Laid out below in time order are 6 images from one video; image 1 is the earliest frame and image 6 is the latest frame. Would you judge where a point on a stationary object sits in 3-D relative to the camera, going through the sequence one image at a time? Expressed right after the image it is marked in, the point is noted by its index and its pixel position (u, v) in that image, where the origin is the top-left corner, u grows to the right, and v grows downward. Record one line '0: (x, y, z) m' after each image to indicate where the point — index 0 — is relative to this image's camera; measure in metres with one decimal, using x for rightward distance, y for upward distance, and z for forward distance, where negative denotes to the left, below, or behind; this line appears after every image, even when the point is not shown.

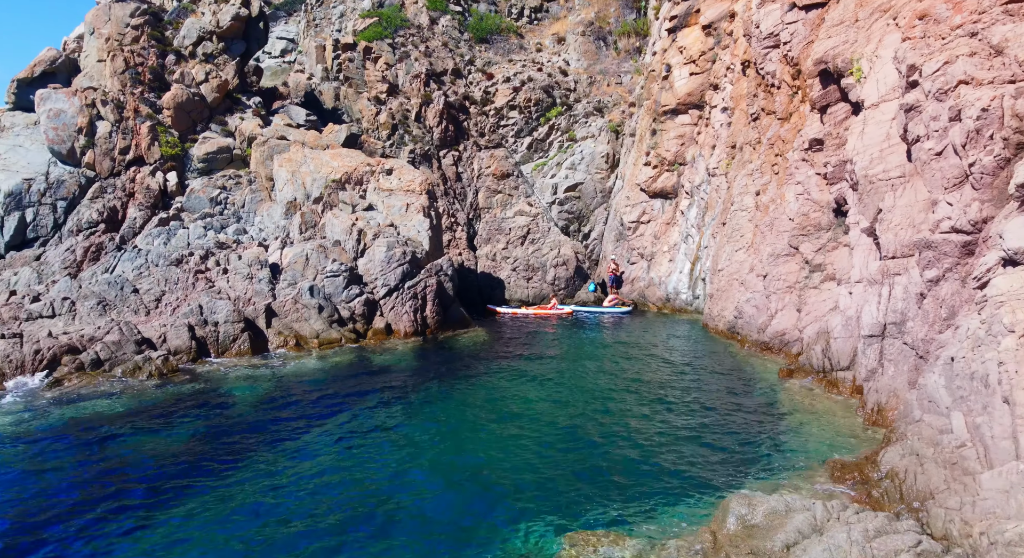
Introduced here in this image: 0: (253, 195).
0: (-6.3, +2.0, +15.3) m
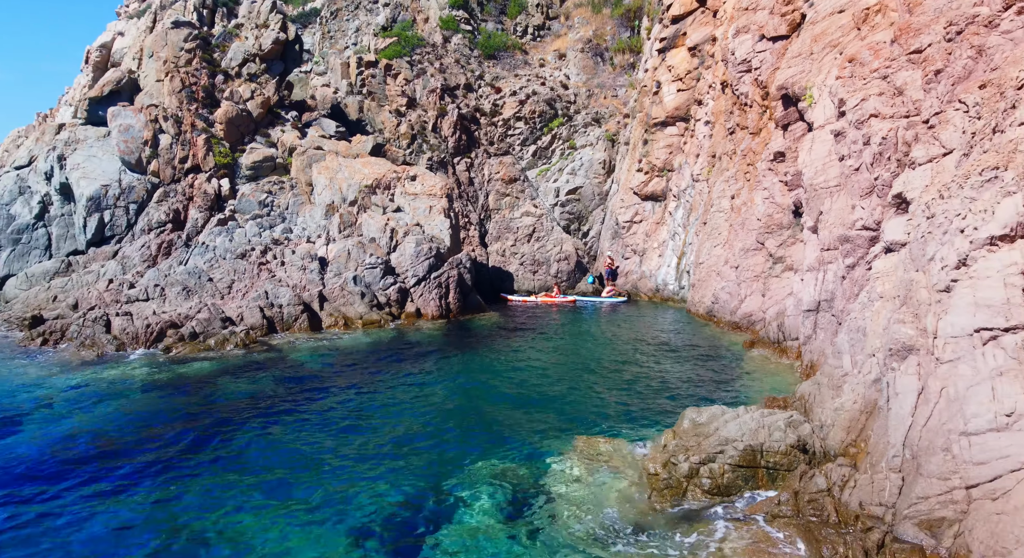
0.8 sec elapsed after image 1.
0: (-6.1, +2.2, +17.7) m
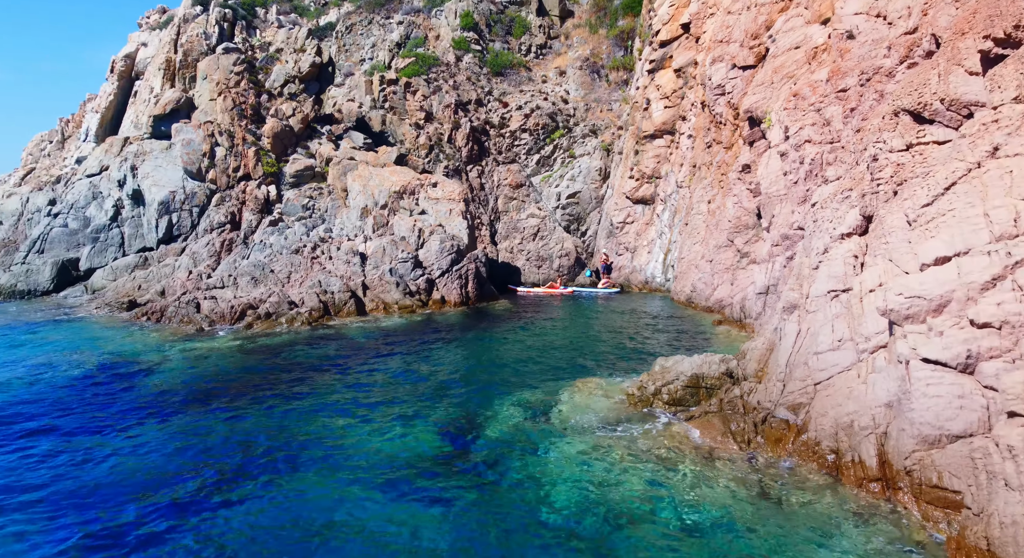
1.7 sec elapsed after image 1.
0: (-5.8, +2.5, +20.5) m
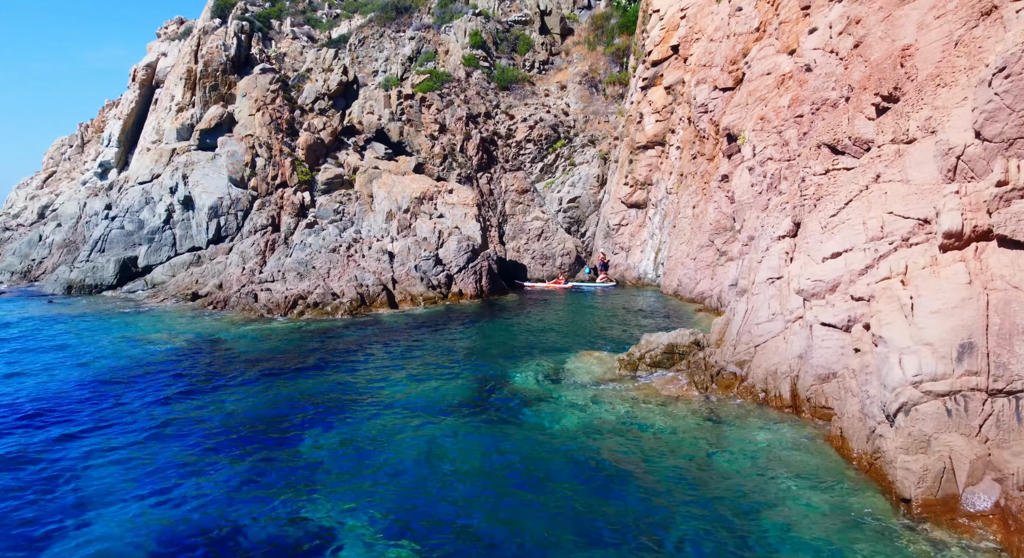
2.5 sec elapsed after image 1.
0: (-5.5, +2.6, +23.2) m
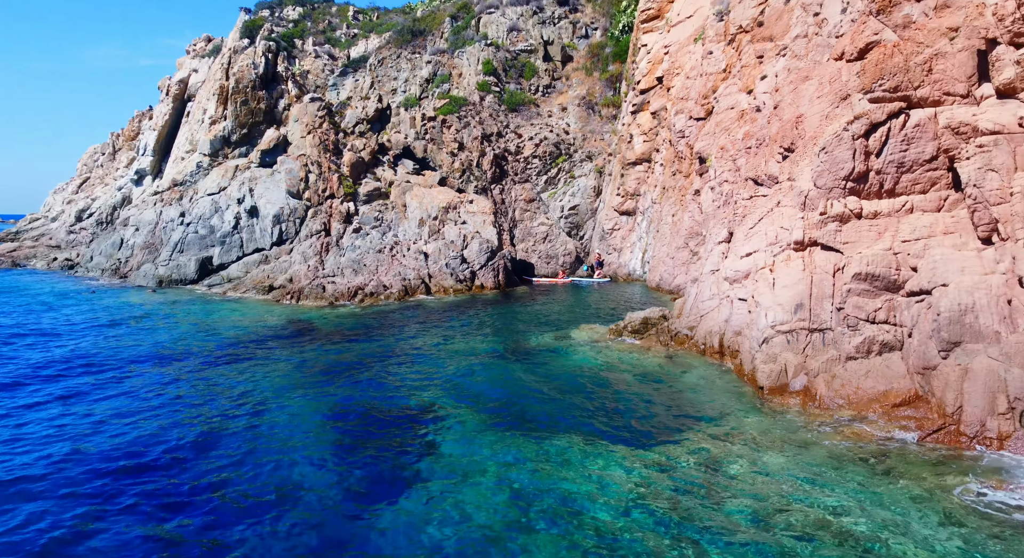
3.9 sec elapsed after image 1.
0: (-5.0, +2.8, +27.8) m
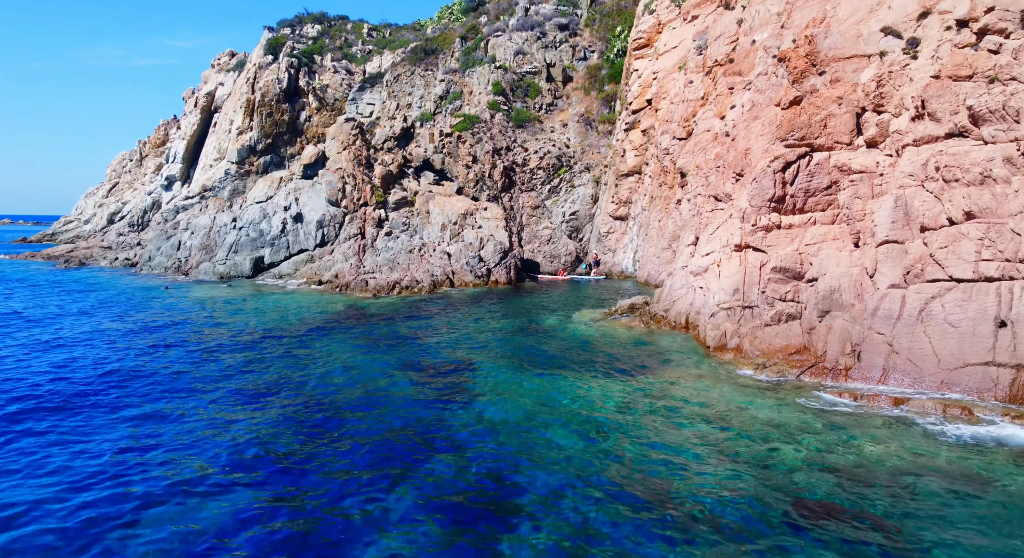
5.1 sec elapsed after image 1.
0: (-4.6, +2.9, +32.2) m
